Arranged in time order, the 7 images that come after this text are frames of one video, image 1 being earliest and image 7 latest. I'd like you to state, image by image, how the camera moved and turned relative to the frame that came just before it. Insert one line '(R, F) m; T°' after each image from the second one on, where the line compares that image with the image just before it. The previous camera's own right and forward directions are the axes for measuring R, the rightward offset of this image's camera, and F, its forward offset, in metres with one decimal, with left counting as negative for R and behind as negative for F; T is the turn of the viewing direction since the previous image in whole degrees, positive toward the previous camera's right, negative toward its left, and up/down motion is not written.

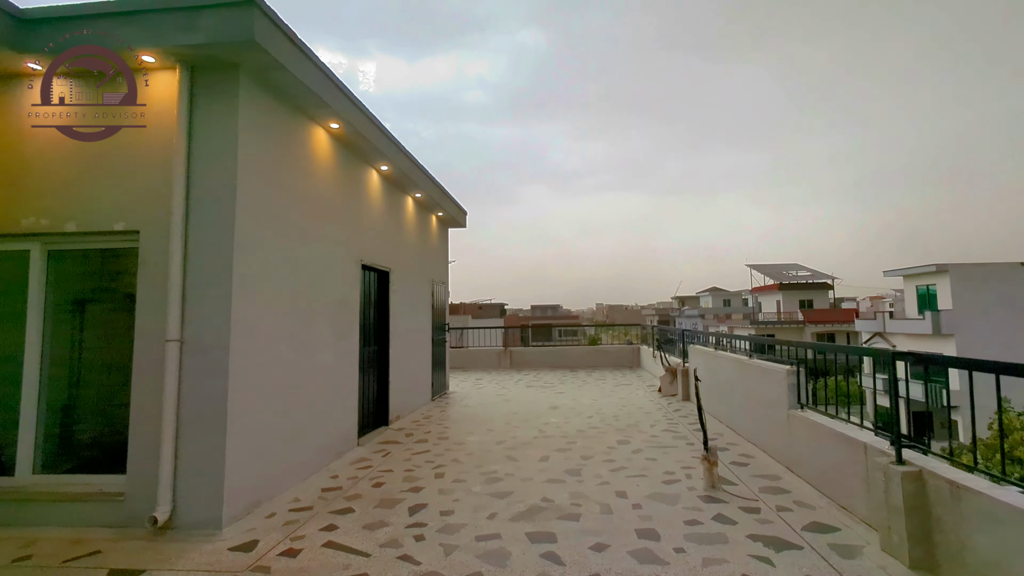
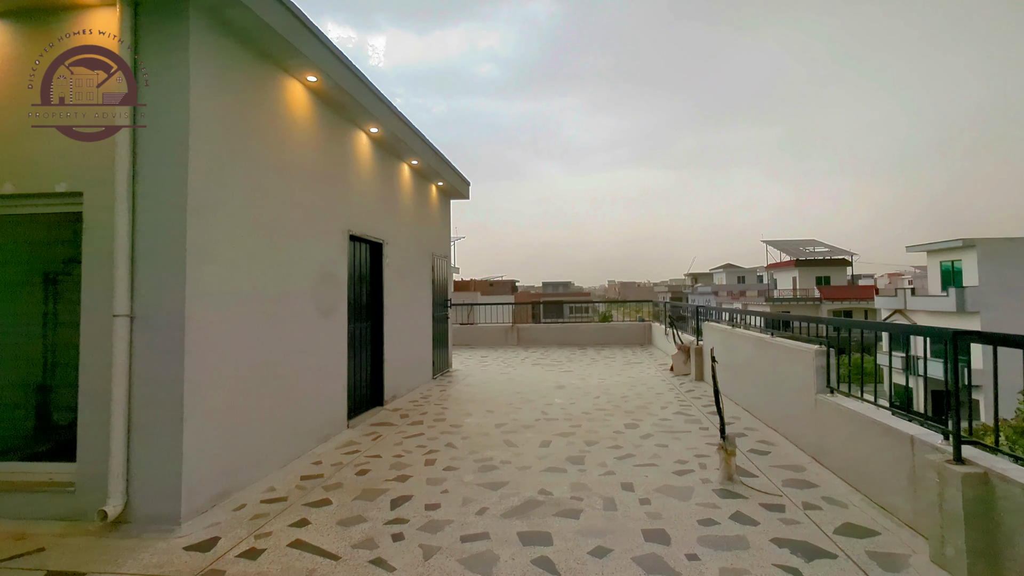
(+0.1, +0.4) m; -1°
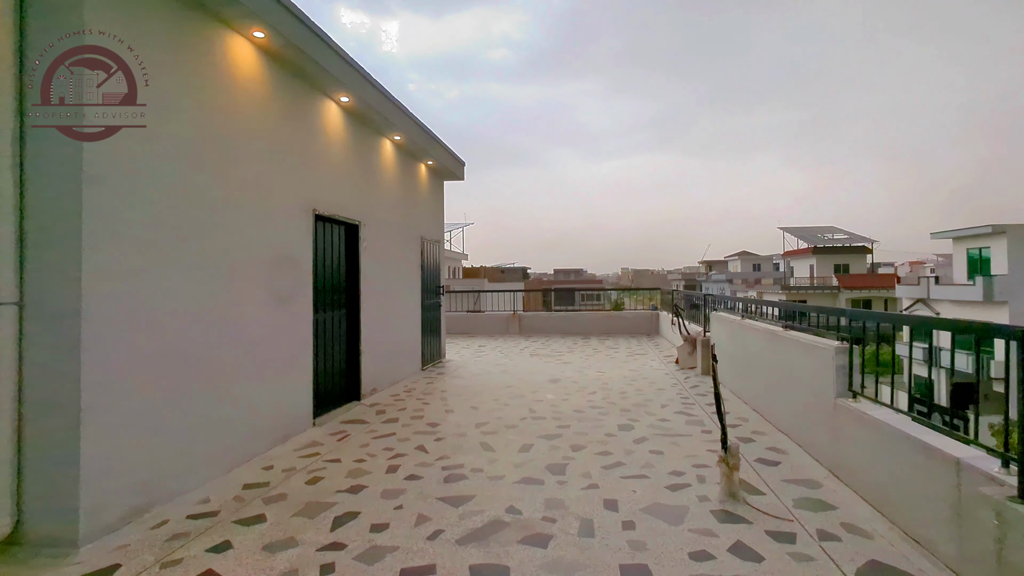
(+0.3, +0.5) m; -1°
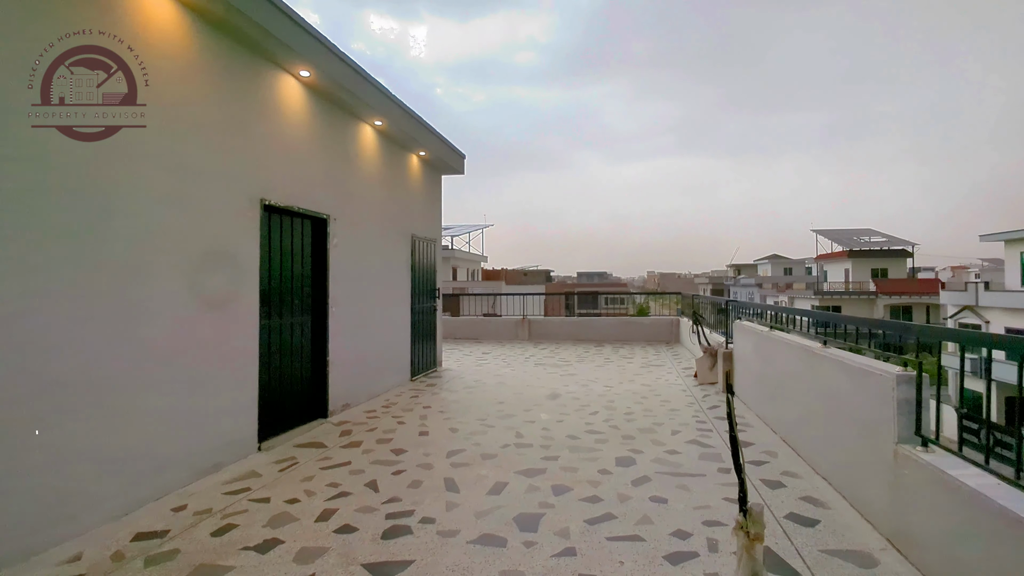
(+0.3, +0.7) m; -3°
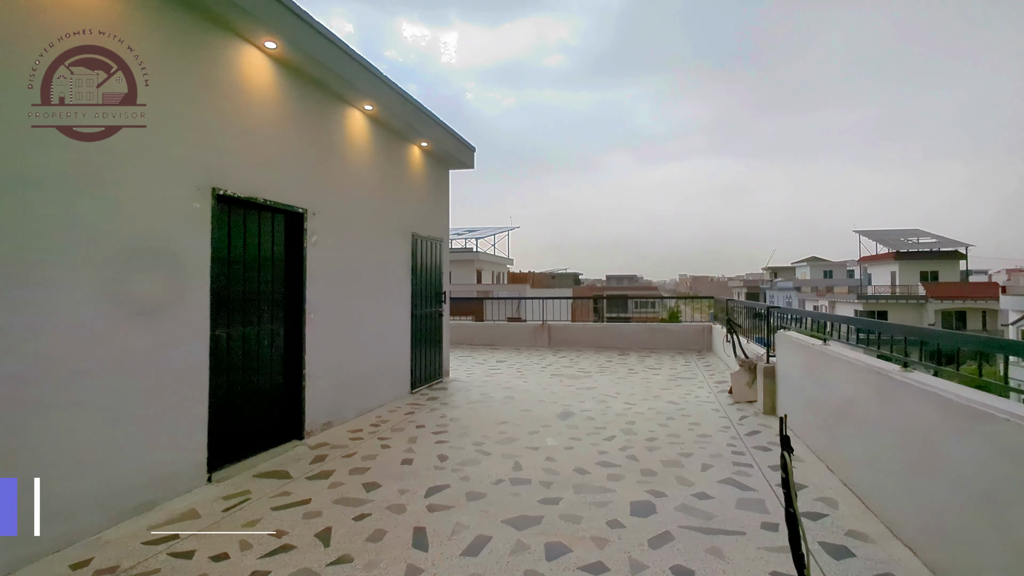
(+0.2, +0.6) m; -3°
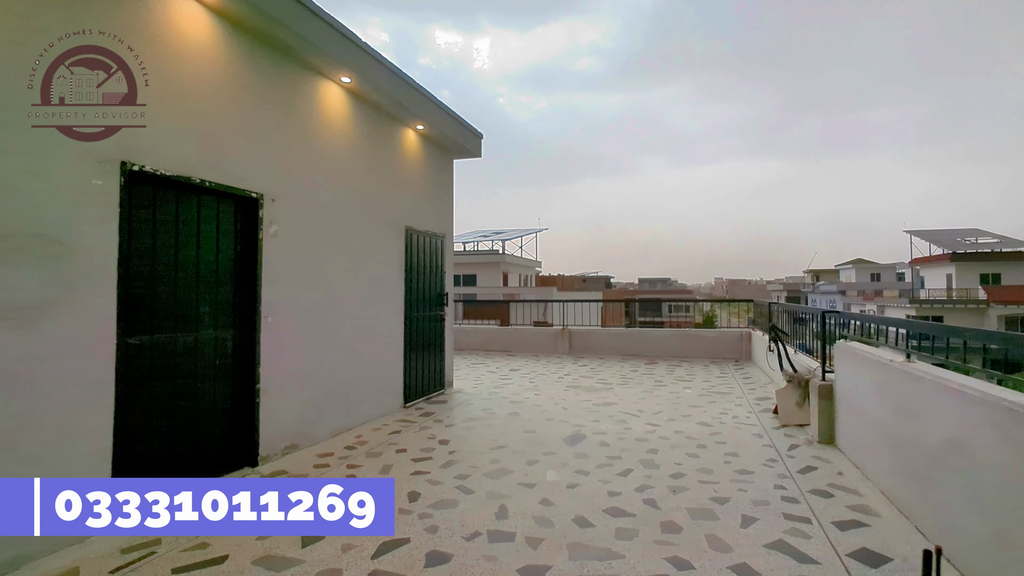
(+0.3, +0.7) m; -4°
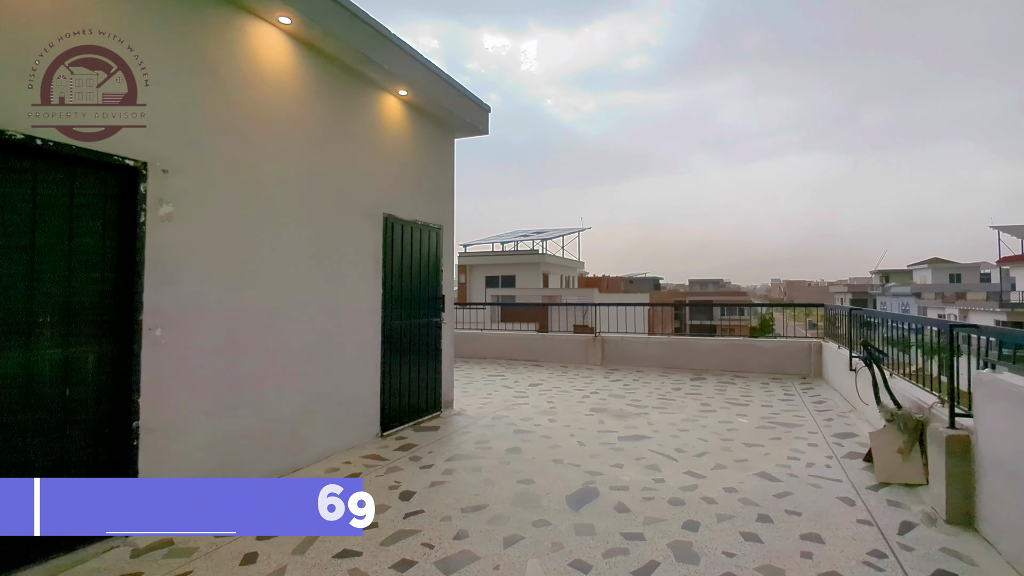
(+0.4, +1.1) m; -5°
